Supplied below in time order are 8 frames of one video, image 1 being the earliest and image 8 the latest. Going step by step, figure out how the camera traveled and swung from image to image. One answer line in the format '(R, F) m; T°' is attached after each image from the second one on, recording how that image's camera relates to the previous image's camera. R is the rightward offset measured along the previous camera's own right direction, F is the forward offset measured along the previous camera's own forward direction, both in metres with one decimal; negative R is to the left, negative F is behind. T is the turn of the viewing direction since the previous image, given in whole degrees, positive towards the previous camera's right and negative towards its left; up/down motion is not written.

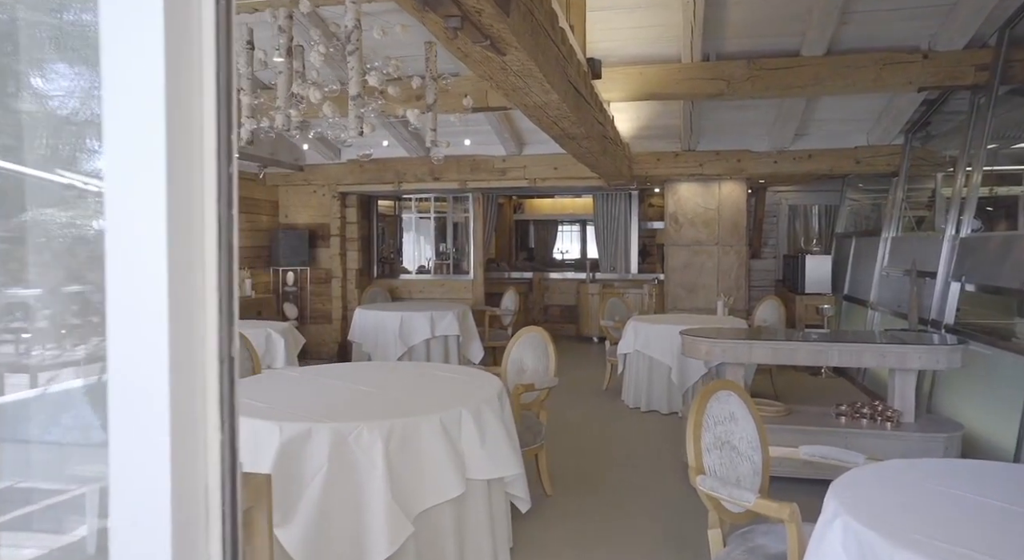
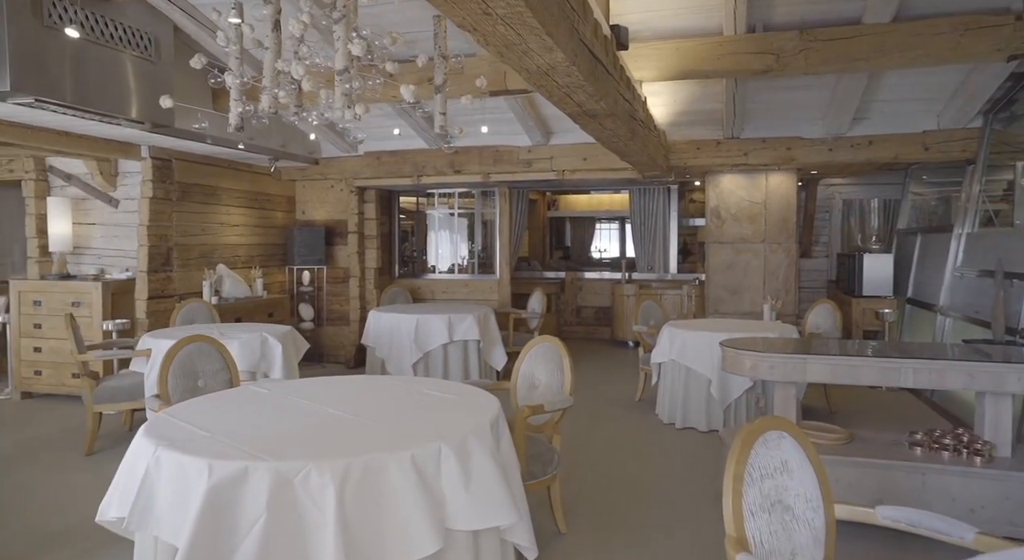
(+0.1, +0.5) m; -3°
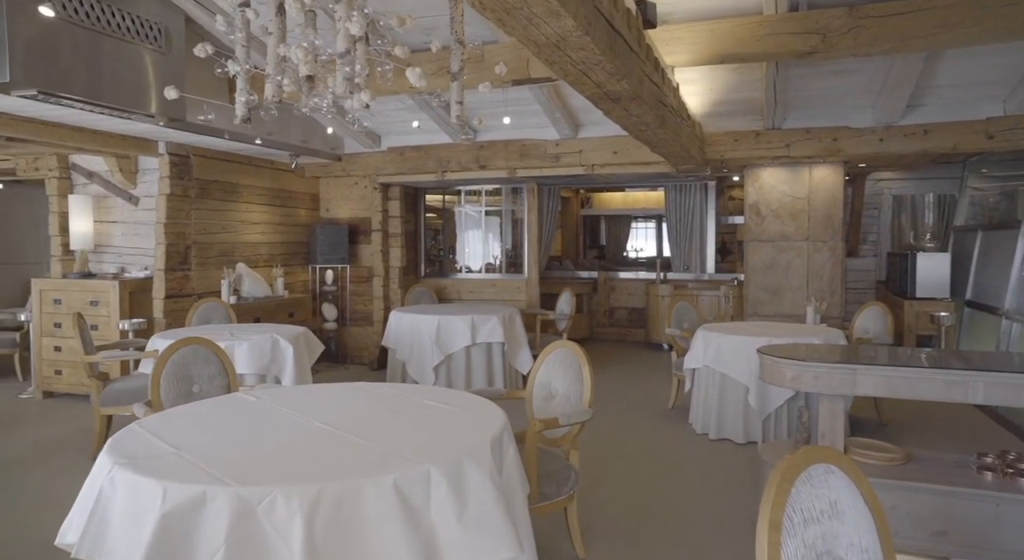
(+0.1, +0.3) m; -3°
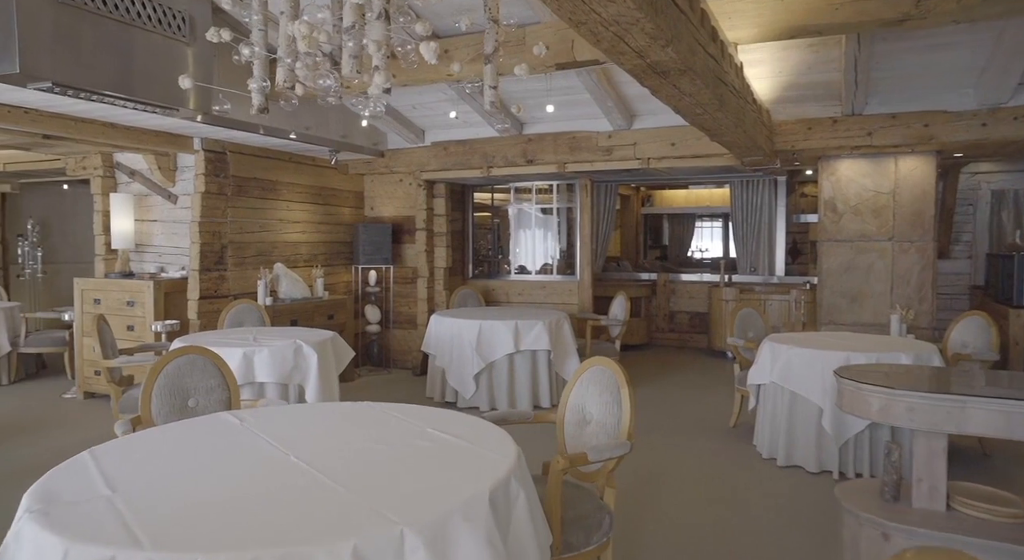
(+0.1, +0.4) m; -5°
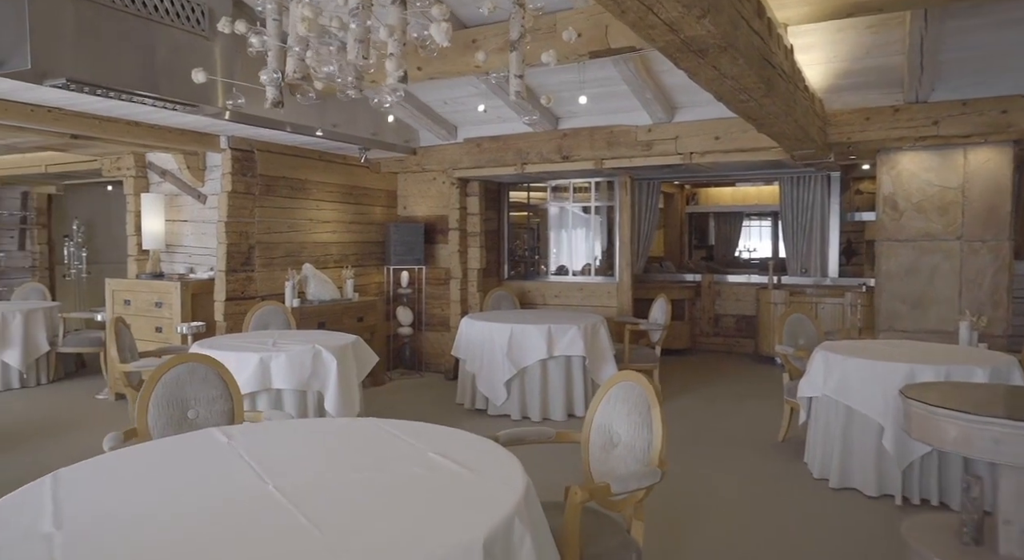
(+0.1, +0.3) m; -4°
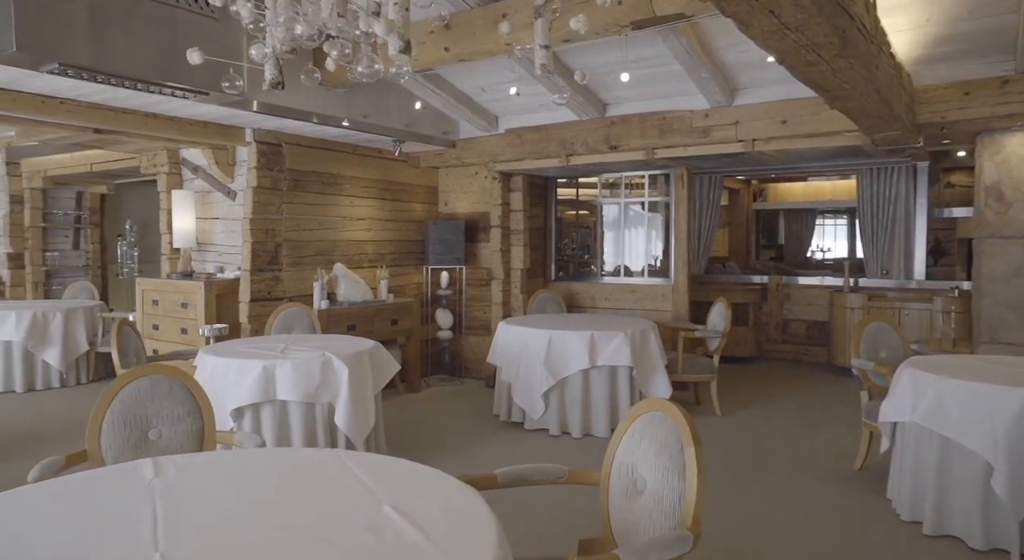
(+0.2, +0.5) m; -5°
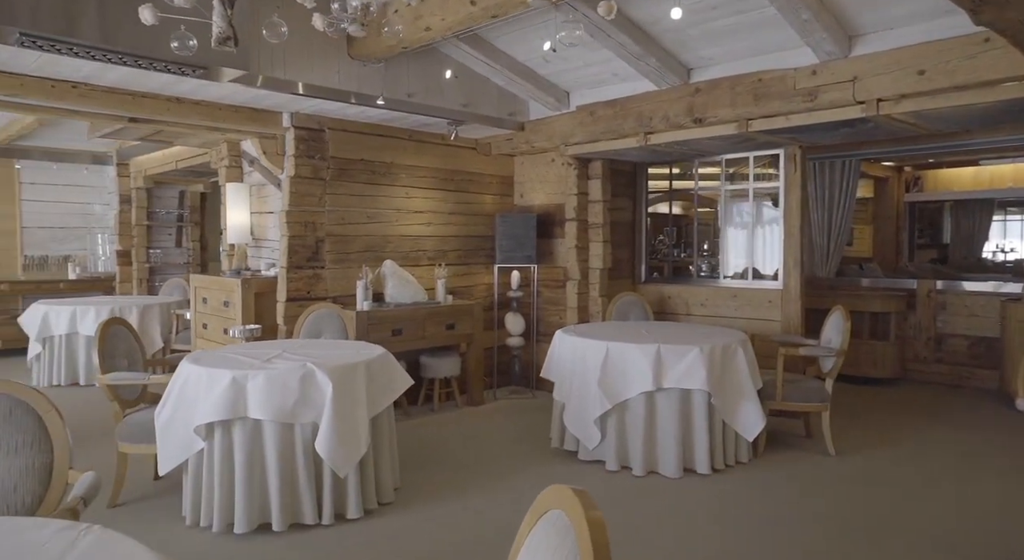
(+0.5, +0.8) m; -12°
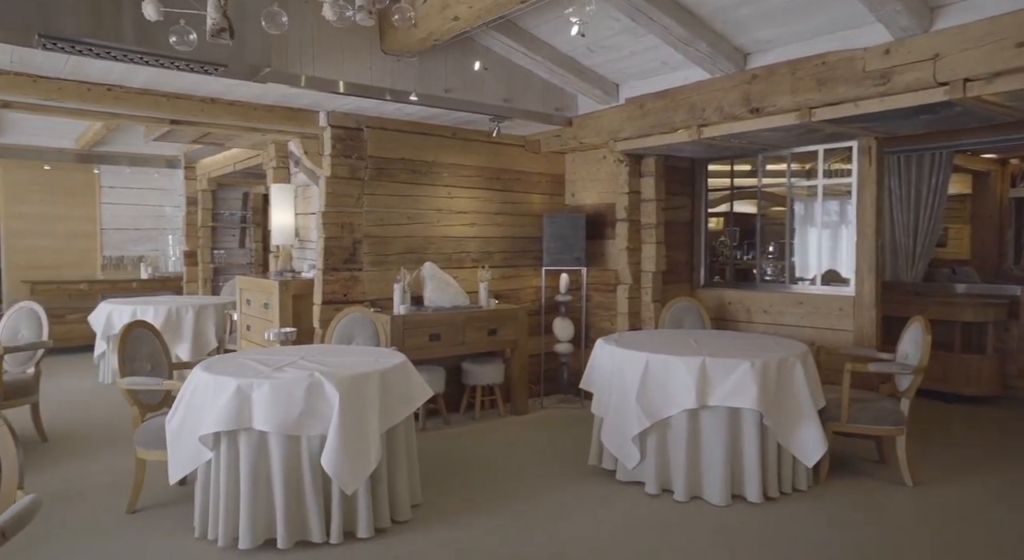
(+0.2, +0.3) m; -6°
